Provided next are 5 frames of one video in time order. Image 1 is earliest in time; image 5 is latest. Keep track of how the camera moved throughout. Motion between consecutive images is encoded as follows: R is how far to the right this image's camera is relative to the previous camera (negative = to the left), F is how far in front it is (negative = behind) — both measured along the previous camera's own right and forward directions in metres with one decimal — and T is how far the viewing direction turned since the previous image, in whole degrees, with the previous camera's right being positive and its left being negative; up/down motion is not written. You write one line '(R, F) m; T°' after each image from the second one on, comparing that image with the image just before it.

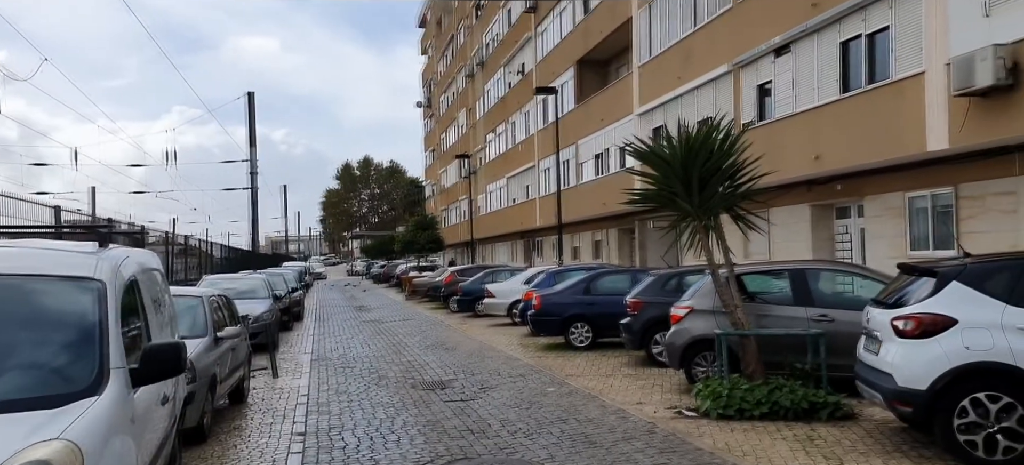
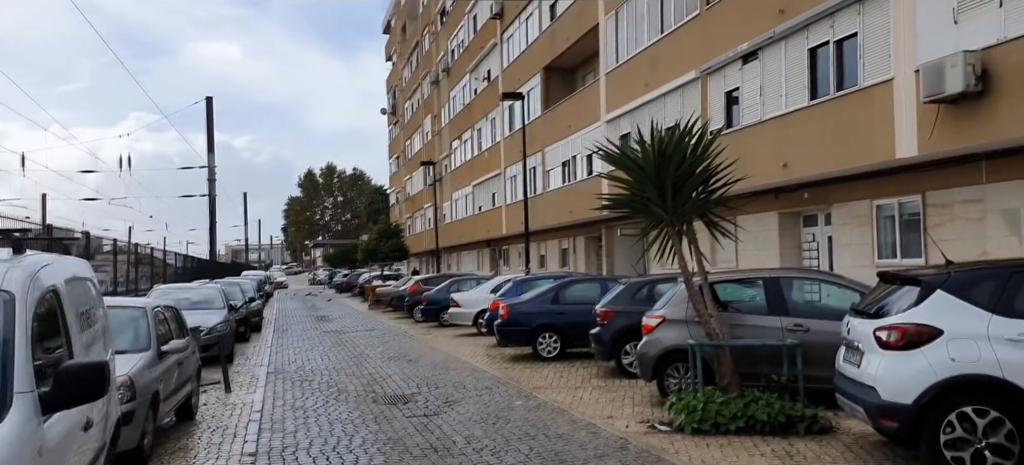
(0.0, +0.4) m; +3°
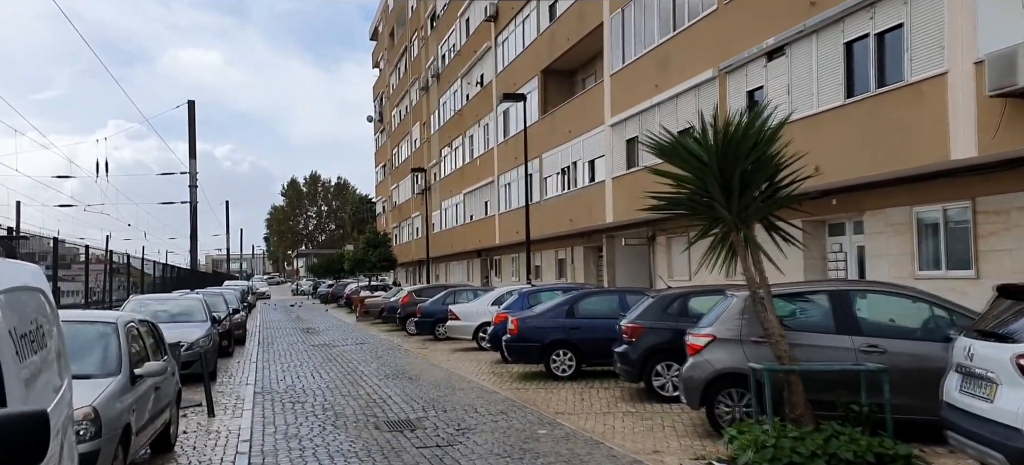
(-0.6, +1.2) m; +1°
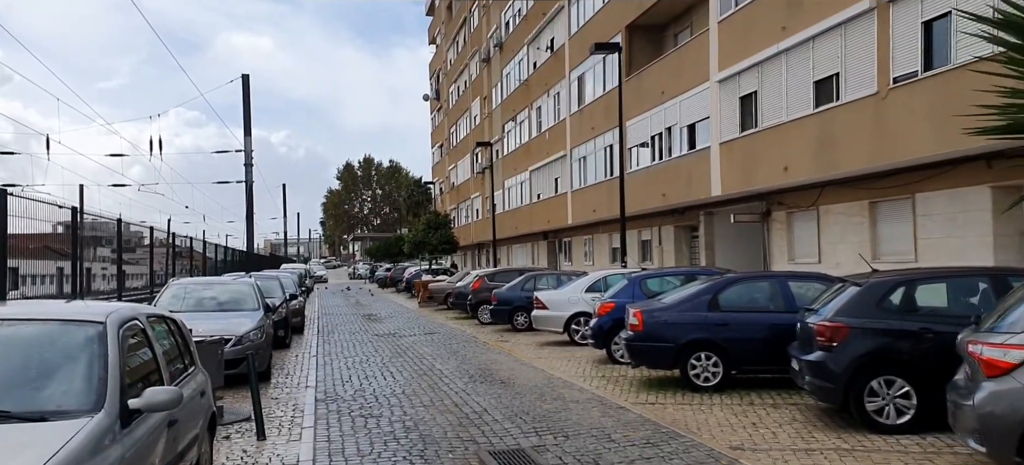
(-1.1, +2.9) m; -4°
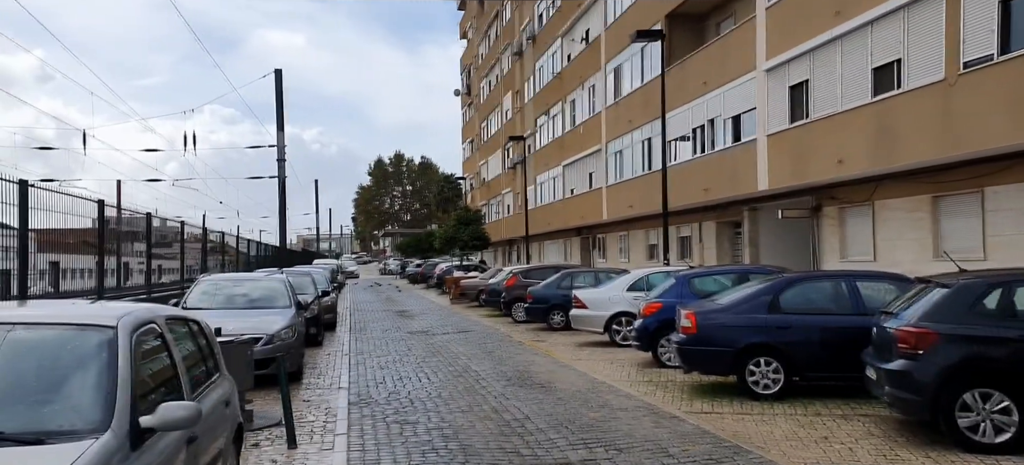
(-0.2, +0.6) m; -2°
